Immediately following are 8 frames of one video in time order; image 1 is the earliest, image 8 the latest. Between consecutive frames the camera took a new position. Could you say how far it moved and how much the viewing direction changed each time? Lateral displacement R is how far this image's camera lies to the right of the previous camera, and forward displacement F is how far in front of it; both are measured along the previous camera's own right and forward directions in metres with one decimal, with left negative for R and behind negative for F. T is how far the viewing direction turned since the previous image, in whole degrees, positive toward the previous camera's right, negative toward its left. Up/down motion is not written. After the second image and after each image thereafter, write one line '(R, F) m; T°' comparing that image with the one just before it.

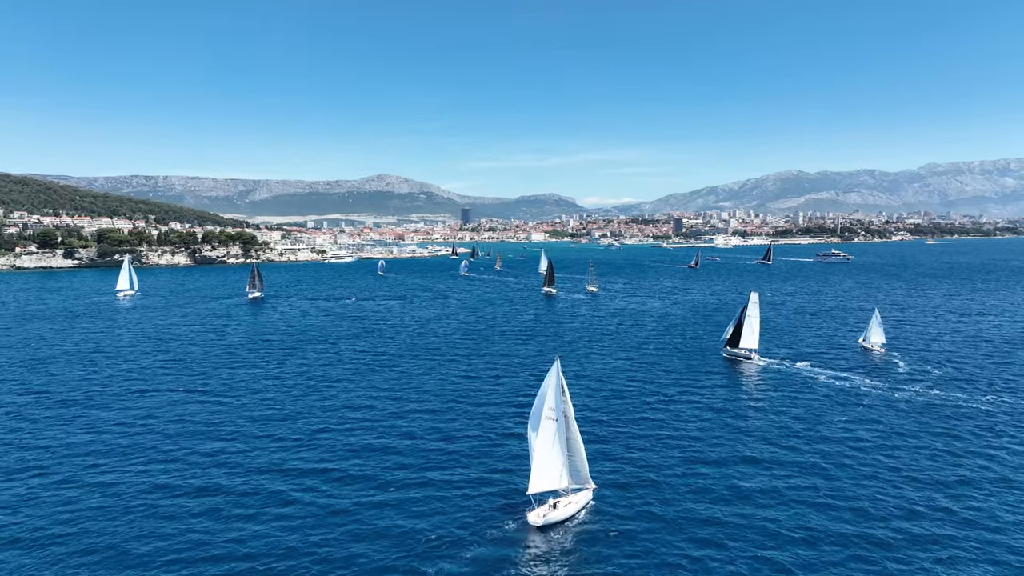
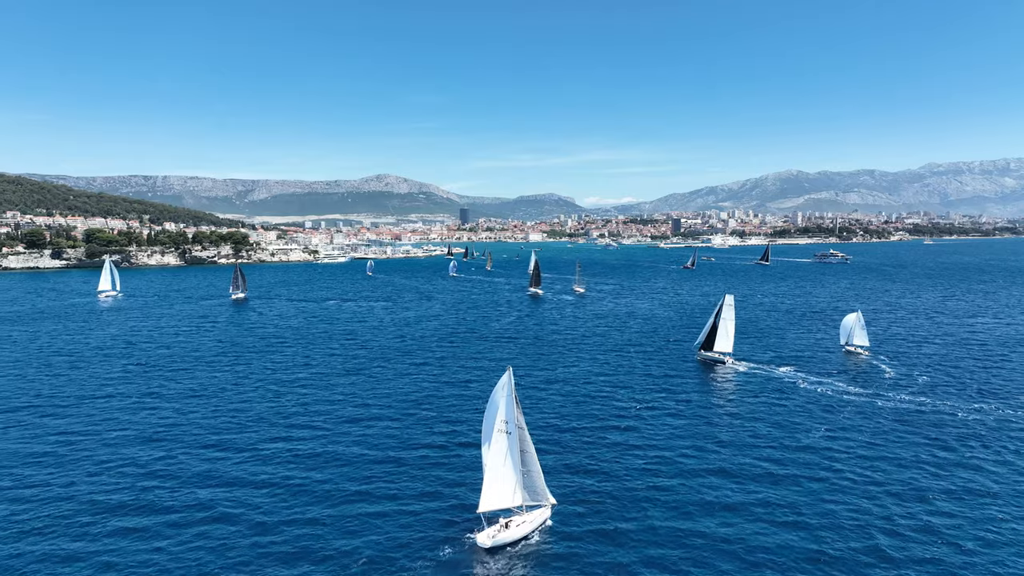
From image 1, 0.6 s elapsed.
(+1.8, +1.6) m; 0°
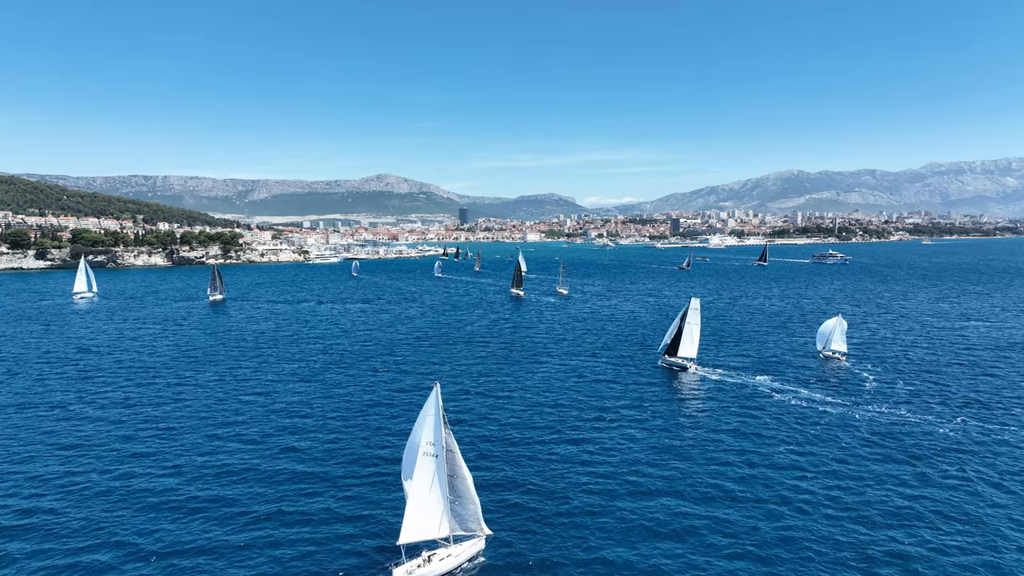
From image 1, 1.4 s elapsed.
(+2.4, +2.2) m; 0°
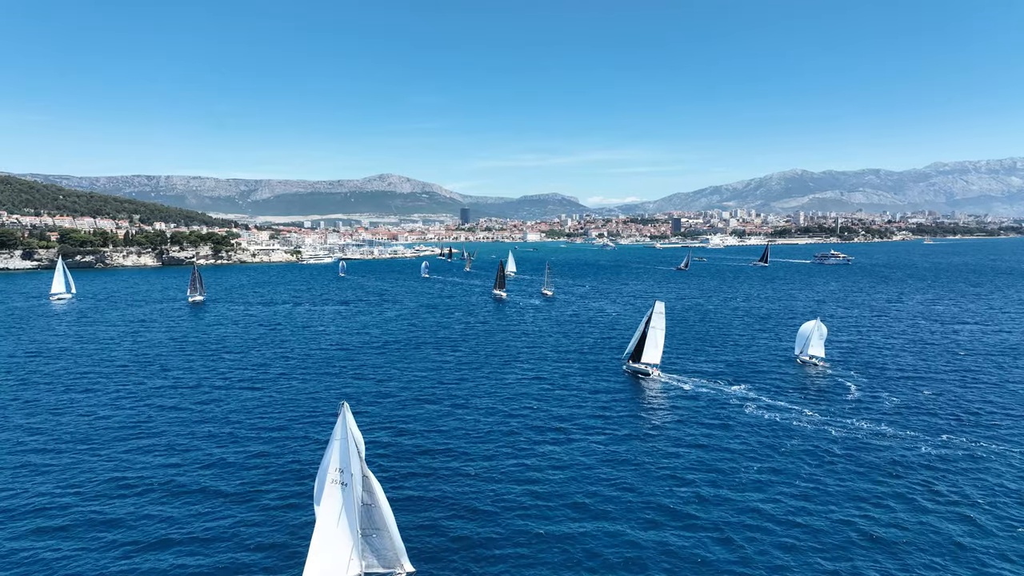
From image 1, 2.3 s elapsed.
(+2.4, +2.2) m; 0°
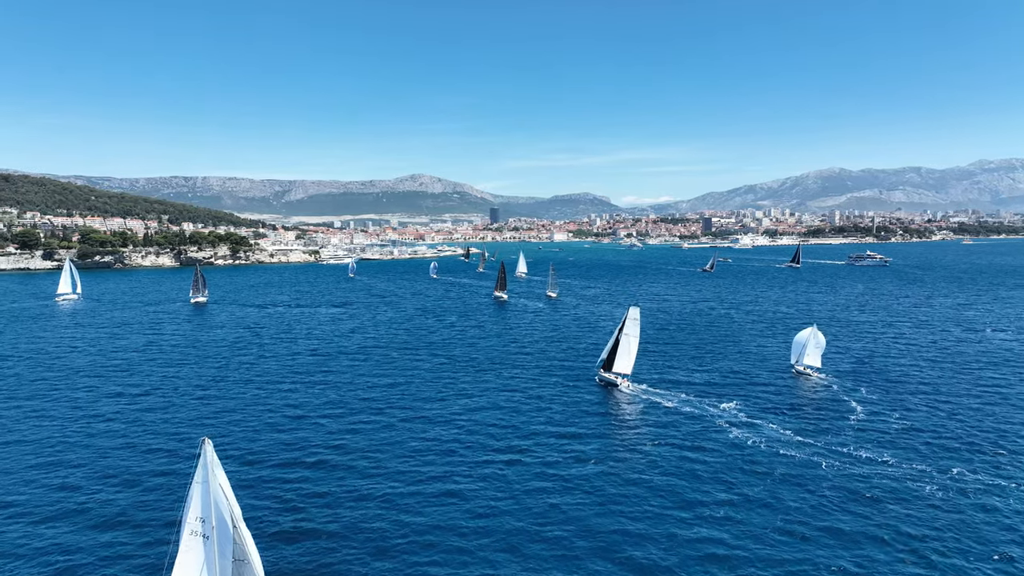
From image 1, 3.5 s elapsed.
(+3.3, +3.2) m; -3°
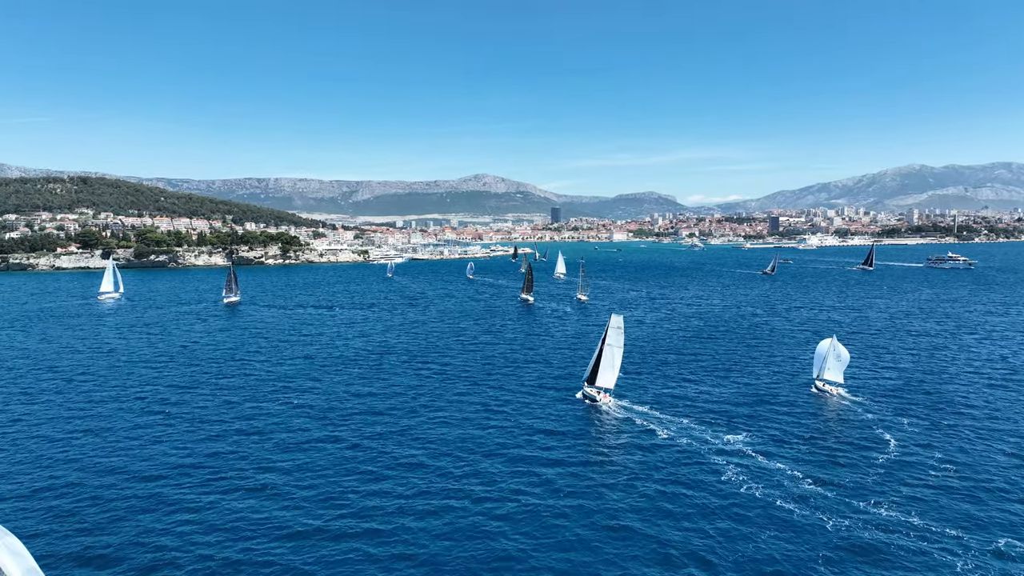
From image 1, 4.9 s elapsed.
(+3.9, +3.9) m; -5°
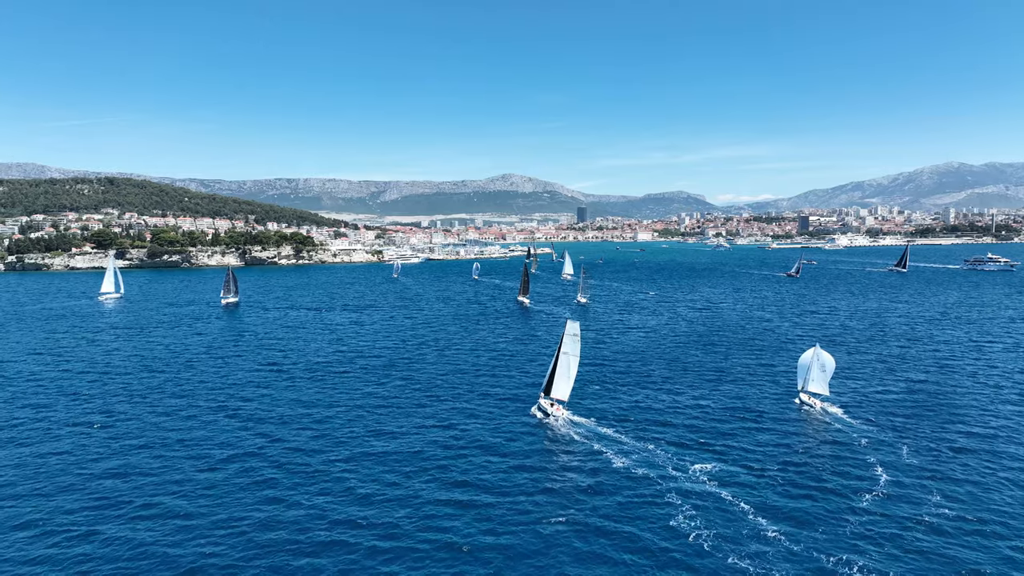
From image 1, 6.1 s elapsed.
(+3.3, +3.2) m; -2°
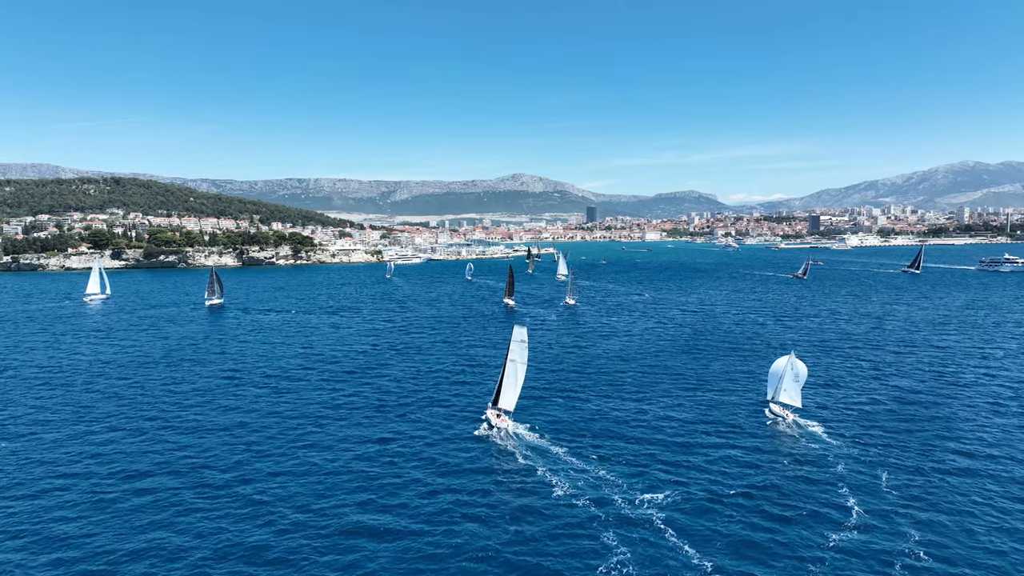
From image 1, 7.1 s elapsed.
(+2.6, +2.6) m; -1°
